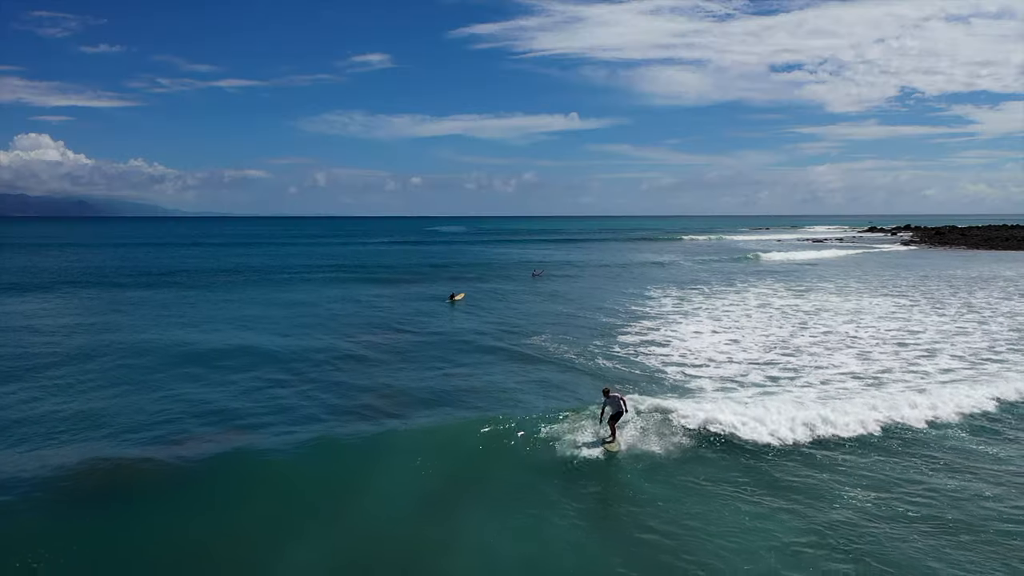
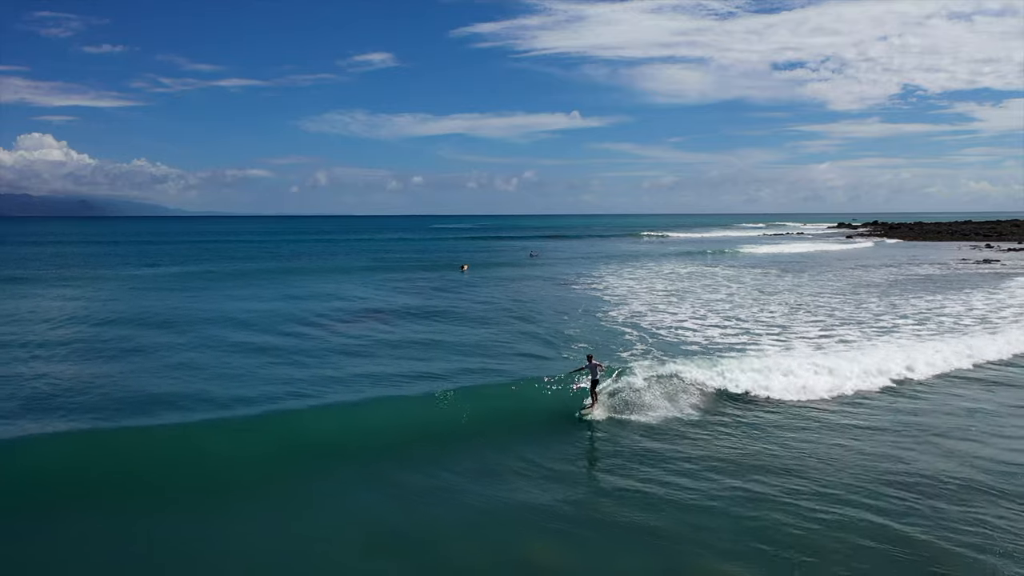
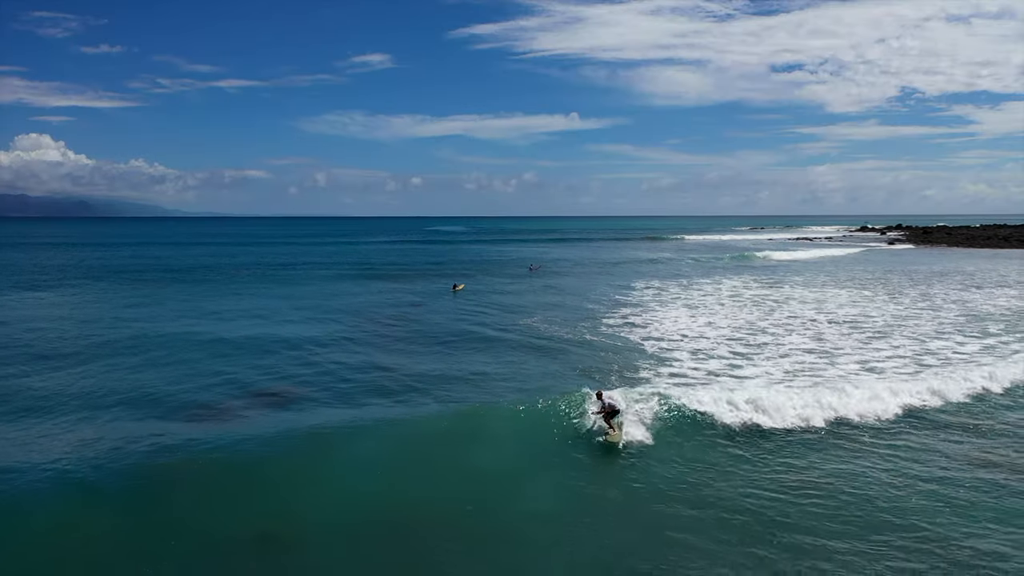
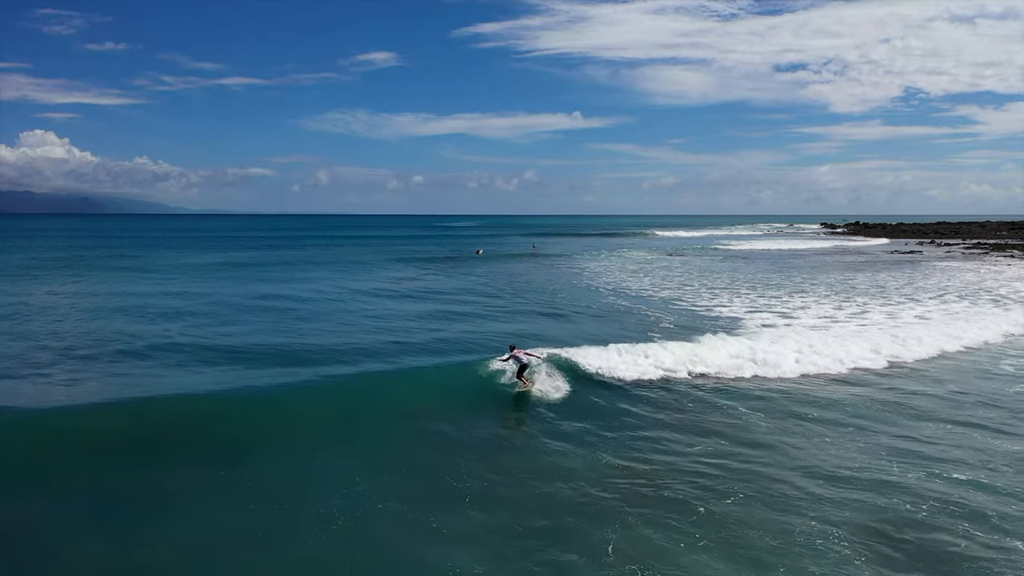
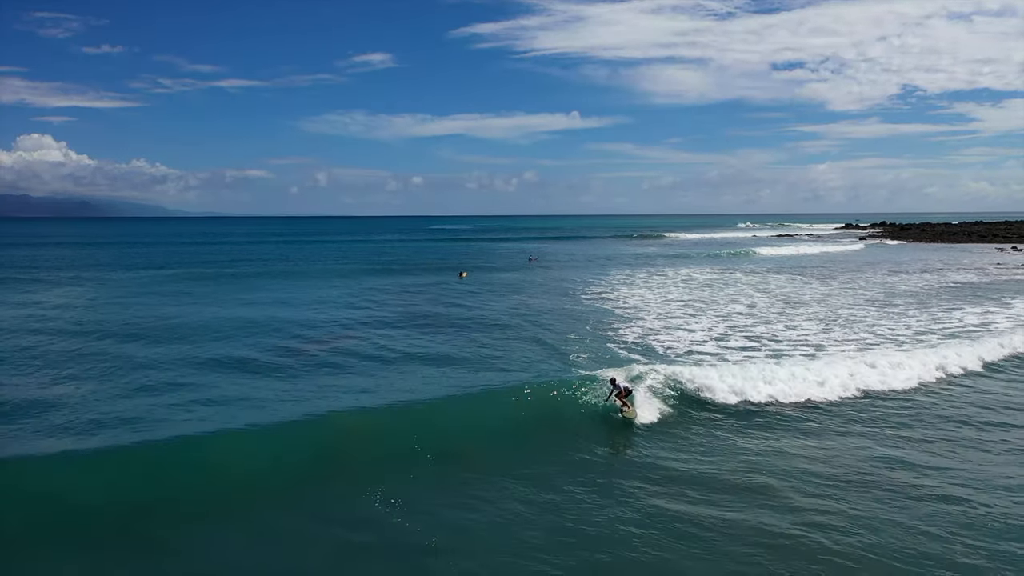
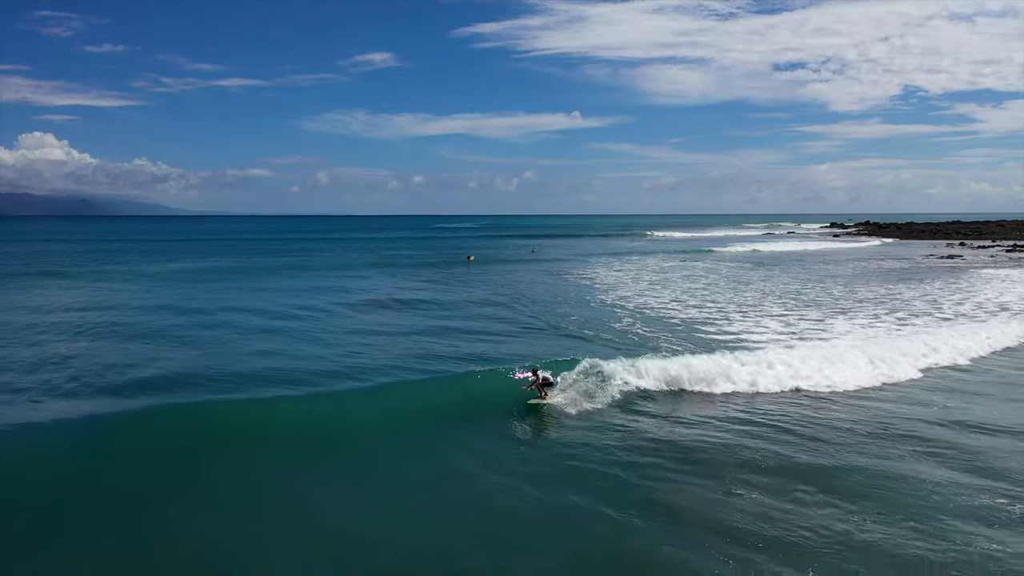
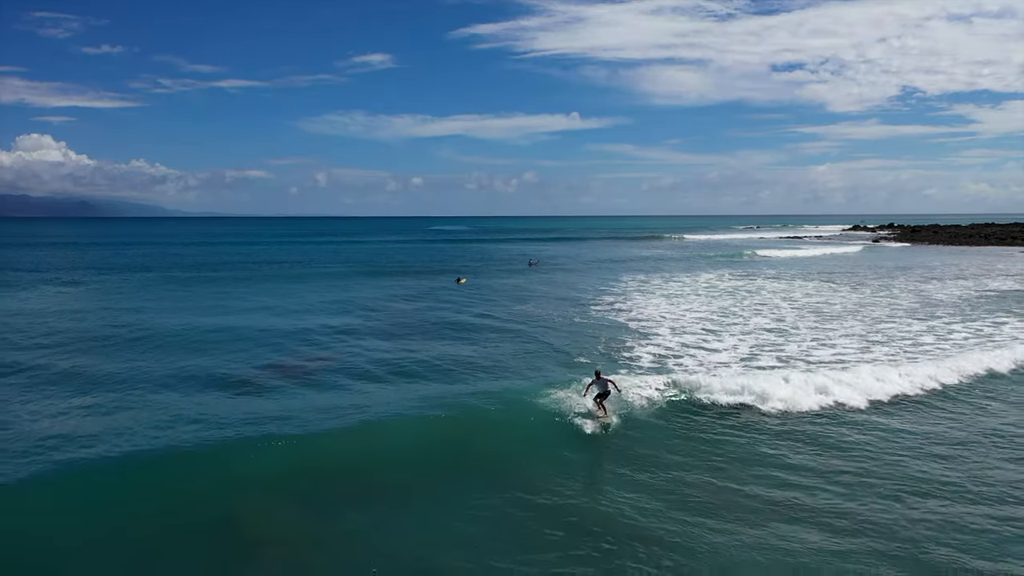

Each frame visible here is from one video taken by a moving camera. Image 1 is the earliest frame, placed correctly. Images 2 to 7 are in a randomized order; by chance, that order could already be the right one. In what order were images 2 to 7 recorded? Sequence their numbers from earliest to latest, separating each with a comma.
3, 7, 5, 2, 6, 4
